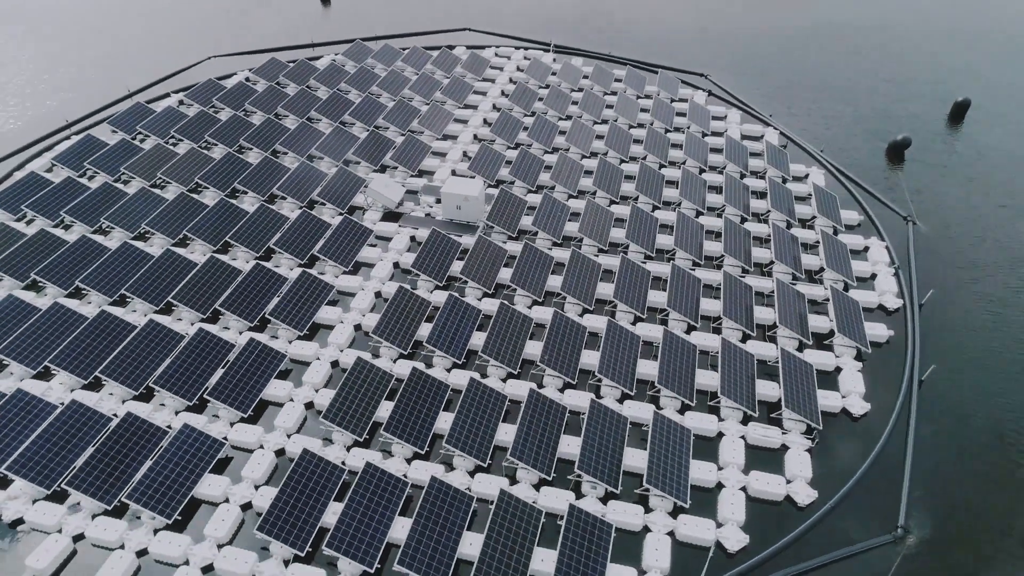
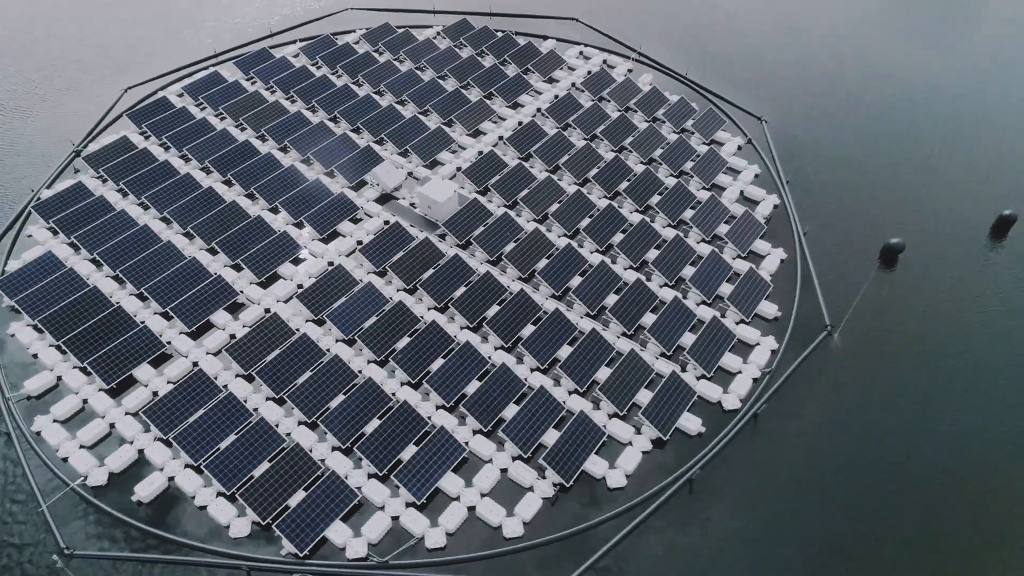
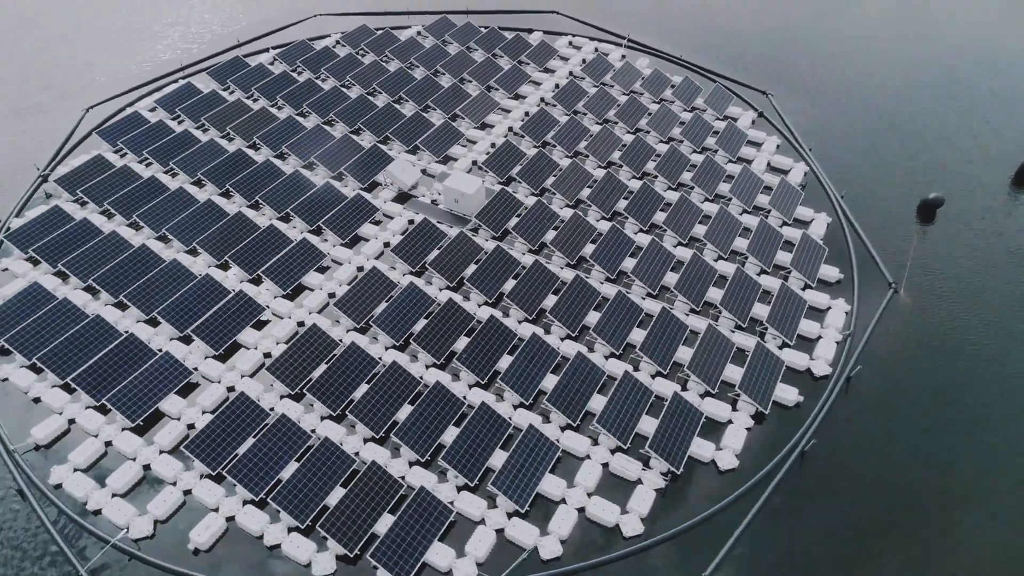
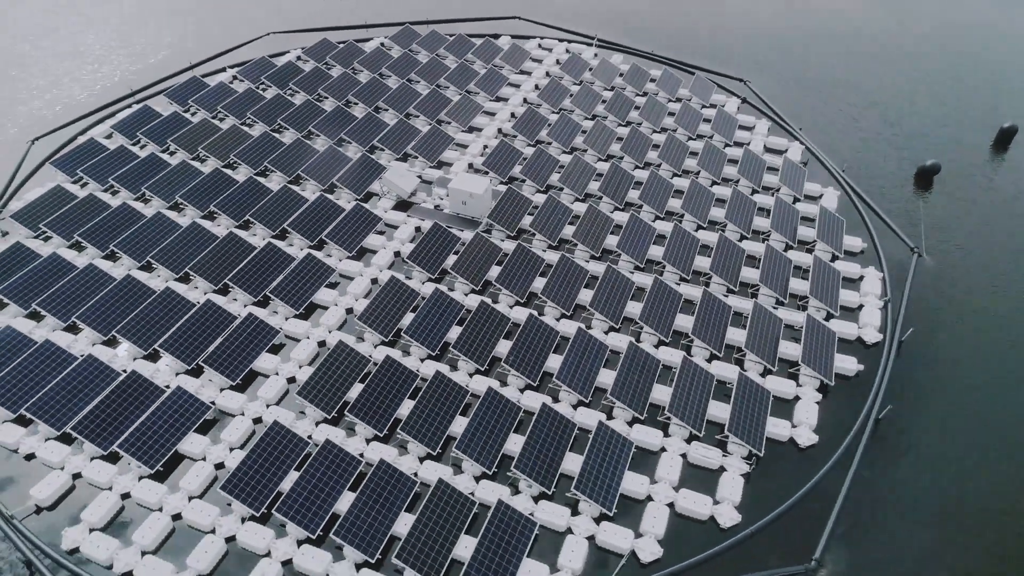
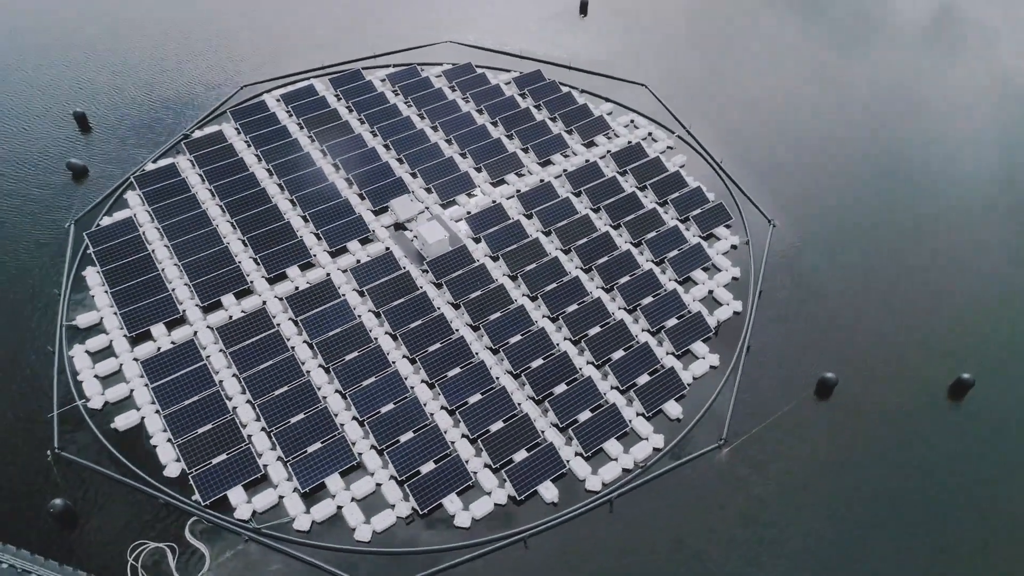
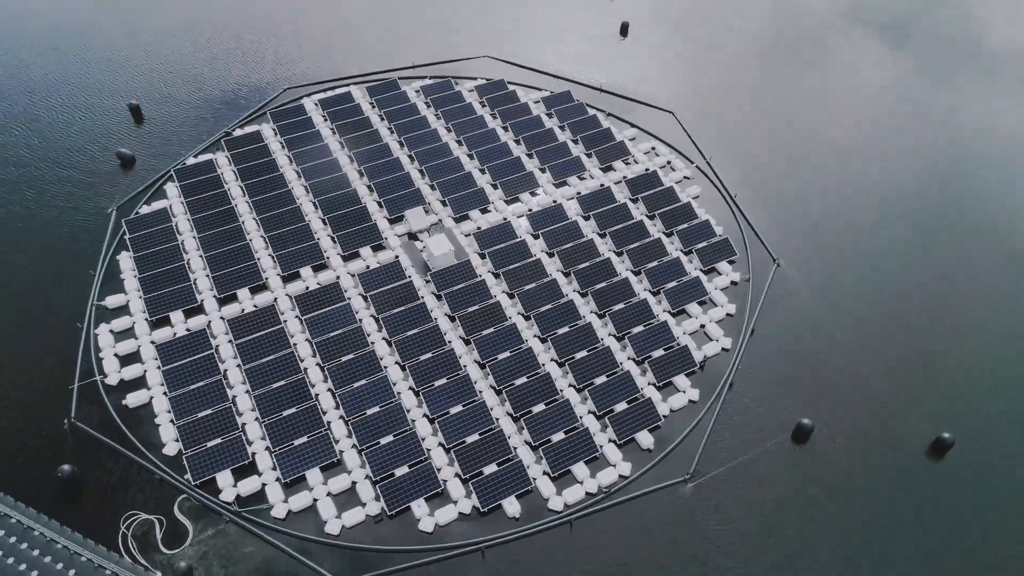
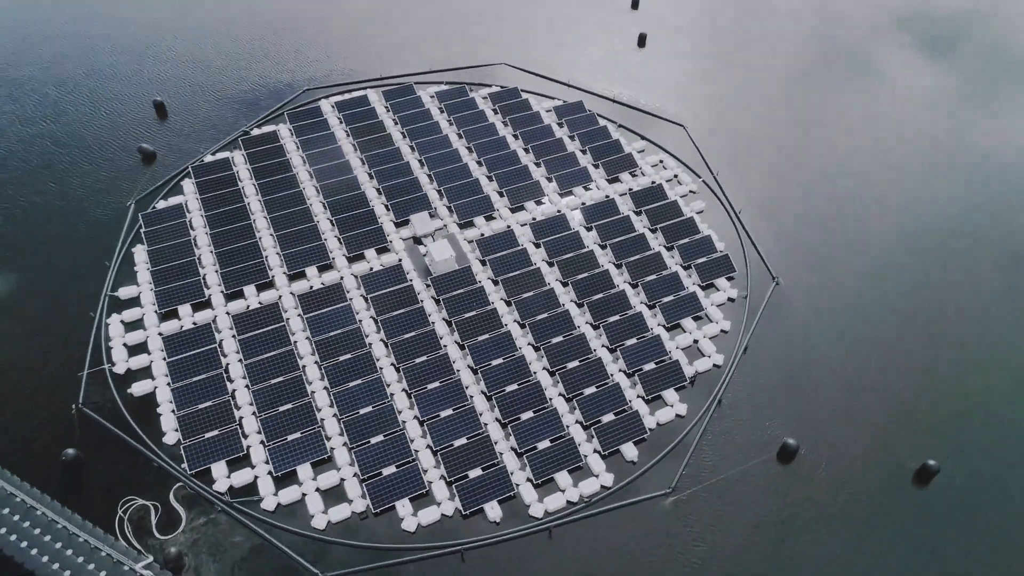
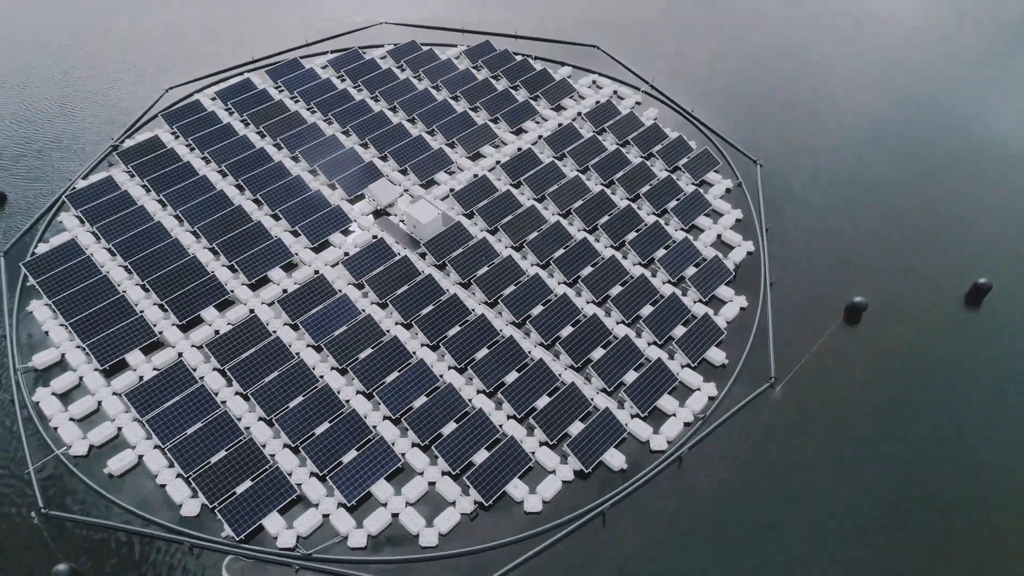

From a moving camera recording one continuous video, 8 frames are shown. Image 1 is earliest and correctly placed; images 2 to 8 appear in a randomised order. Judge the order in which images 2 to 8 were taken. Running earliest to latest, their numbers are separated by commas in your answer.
4, 3, 2, 8, 5, 6, 7
